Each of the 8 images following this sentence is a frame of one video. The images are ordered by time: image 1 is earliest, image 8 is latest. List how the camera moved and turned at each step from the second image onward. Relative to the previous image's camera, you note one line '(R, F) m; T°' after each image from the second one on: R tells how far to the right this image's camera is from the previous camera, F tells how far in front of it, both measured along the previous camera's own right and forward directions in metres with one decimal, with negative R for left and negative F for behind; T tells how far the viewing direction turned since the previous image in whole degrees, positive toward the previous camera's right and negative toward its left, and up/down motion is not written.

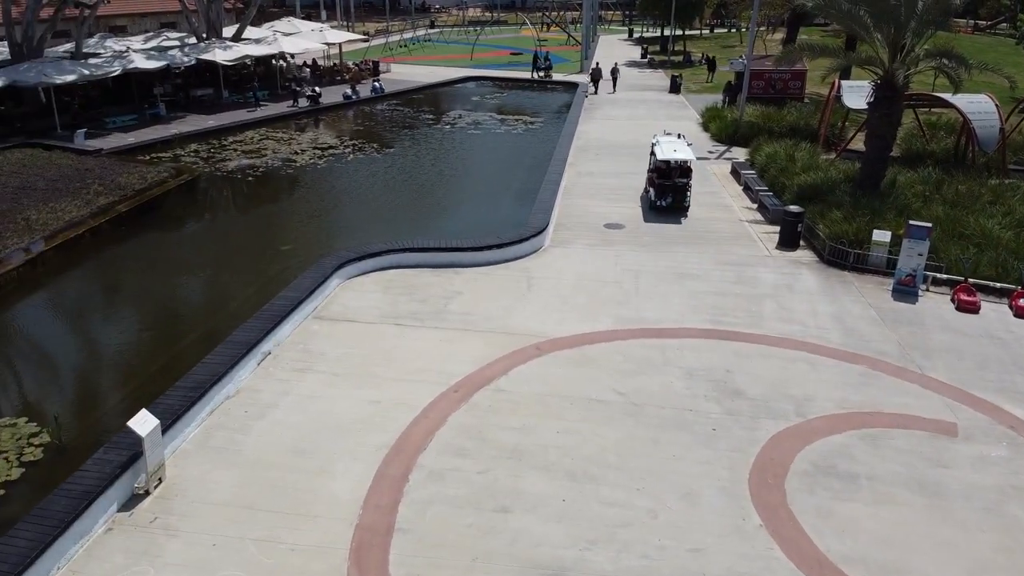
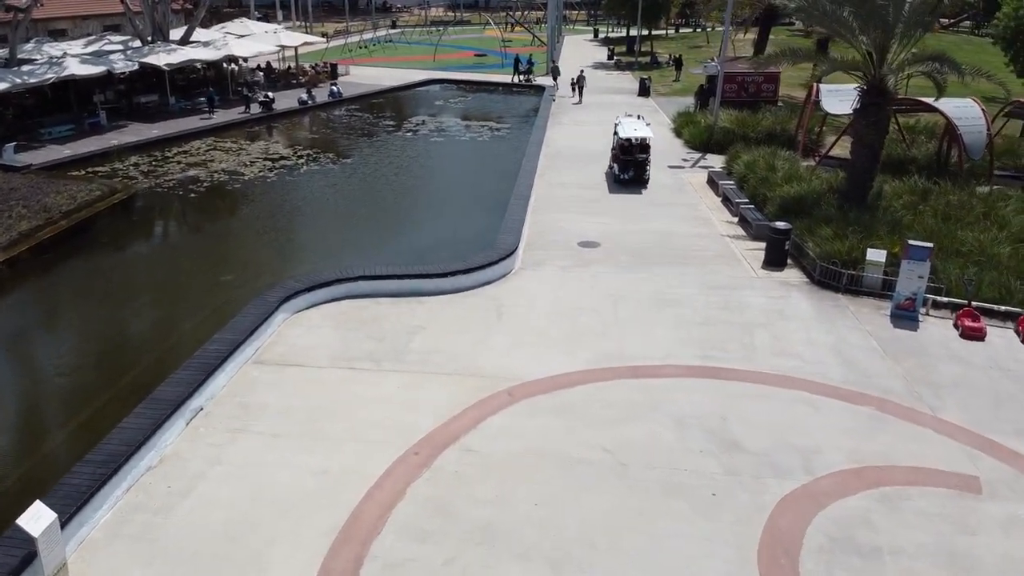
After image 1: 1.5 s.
(0.0, +1.2) m; +2°
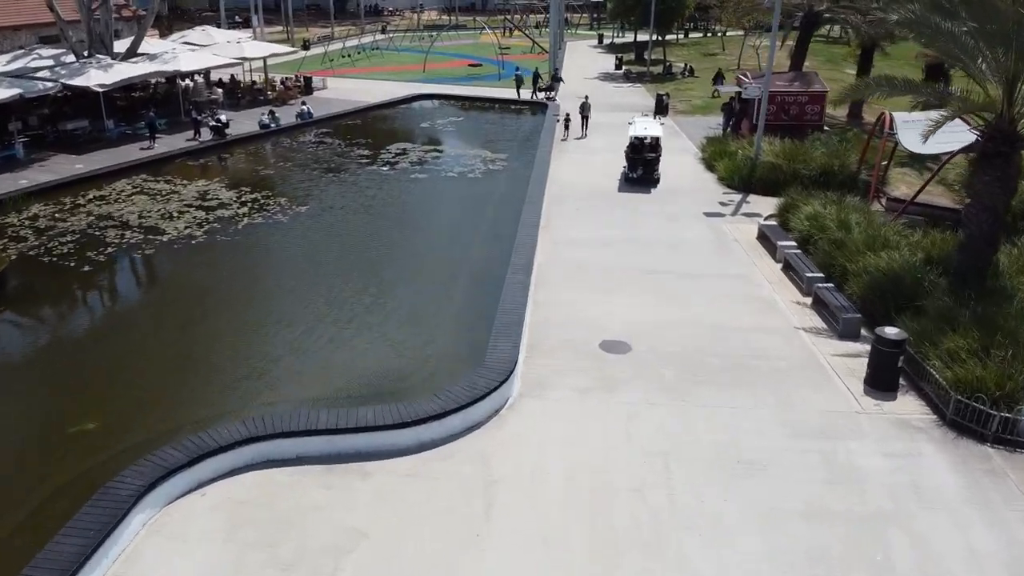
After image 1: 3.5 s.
(+0.1, +4.2) m; 0°
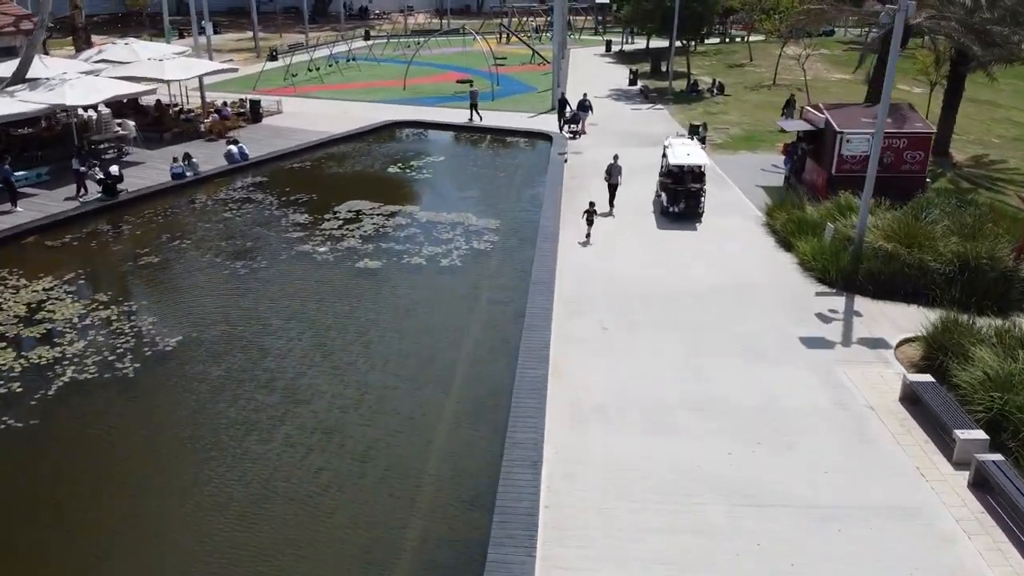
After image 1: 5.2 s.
(+0.1, +6.1) m; 0°
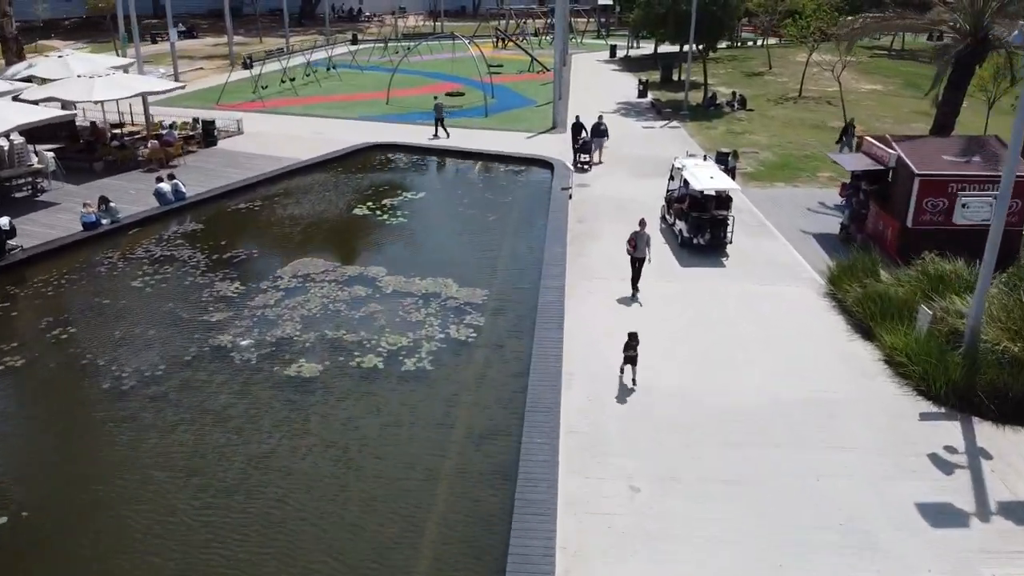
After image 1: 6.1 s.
(+0.1, +3.6) m; 0°
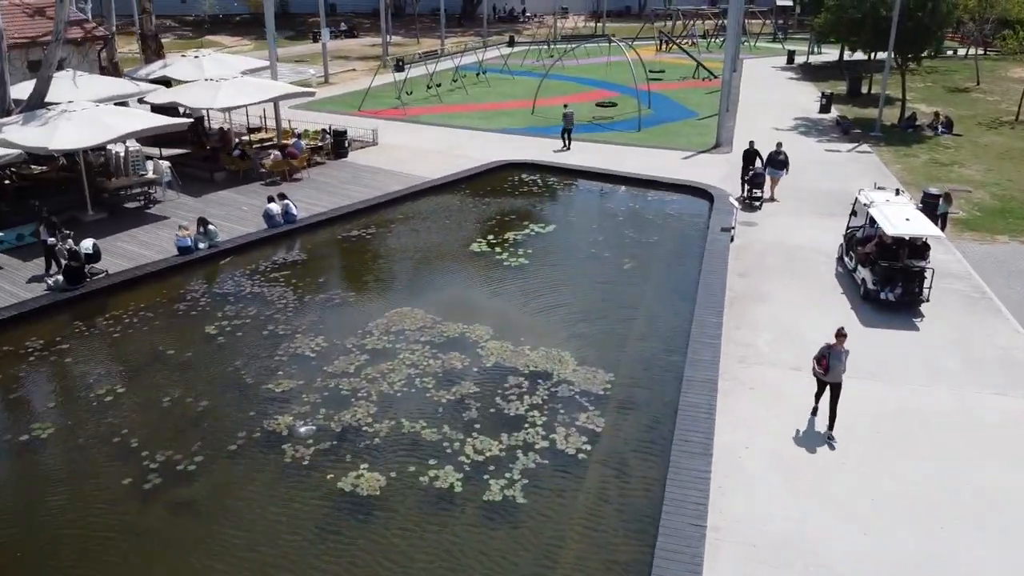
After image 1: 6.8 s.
(+0.1, +2.6) m; -10°
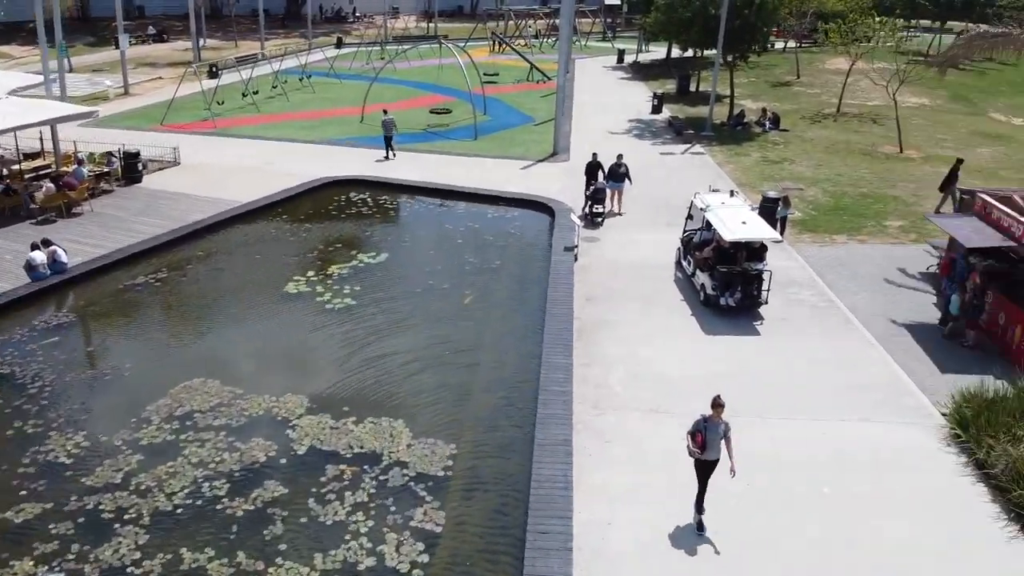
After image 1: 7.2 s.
(+0.5, +1.6) m; +10°
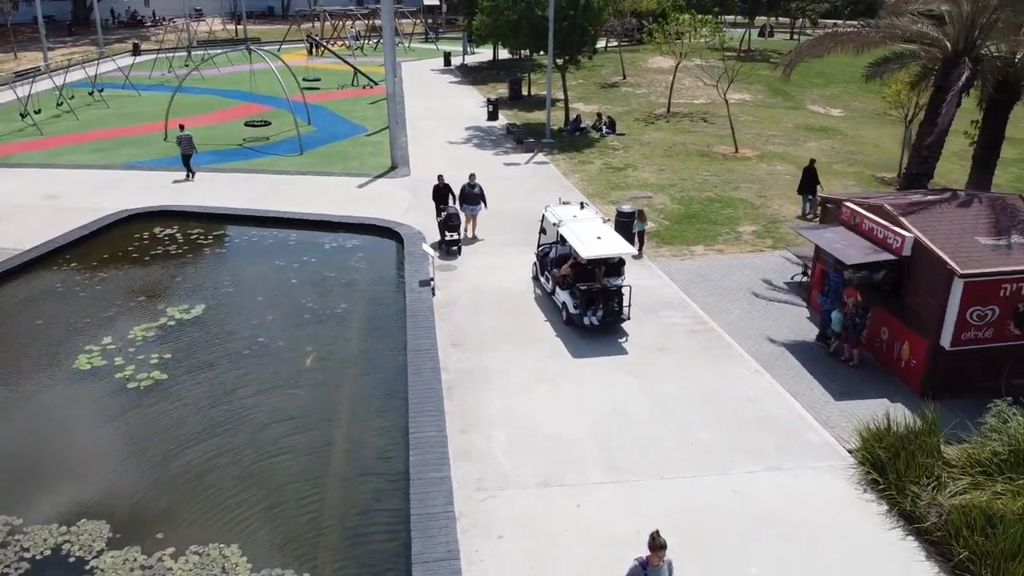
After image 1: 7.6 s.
(-0.1, +1.7) m; +11°
